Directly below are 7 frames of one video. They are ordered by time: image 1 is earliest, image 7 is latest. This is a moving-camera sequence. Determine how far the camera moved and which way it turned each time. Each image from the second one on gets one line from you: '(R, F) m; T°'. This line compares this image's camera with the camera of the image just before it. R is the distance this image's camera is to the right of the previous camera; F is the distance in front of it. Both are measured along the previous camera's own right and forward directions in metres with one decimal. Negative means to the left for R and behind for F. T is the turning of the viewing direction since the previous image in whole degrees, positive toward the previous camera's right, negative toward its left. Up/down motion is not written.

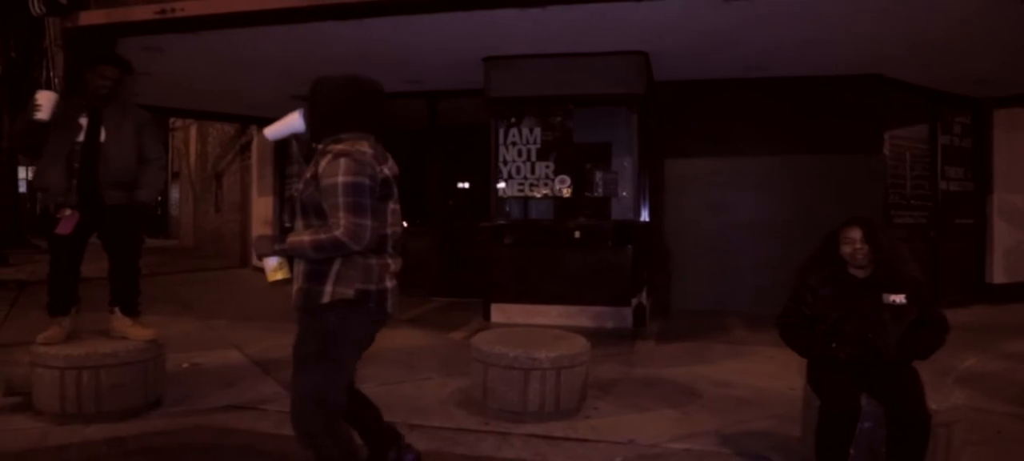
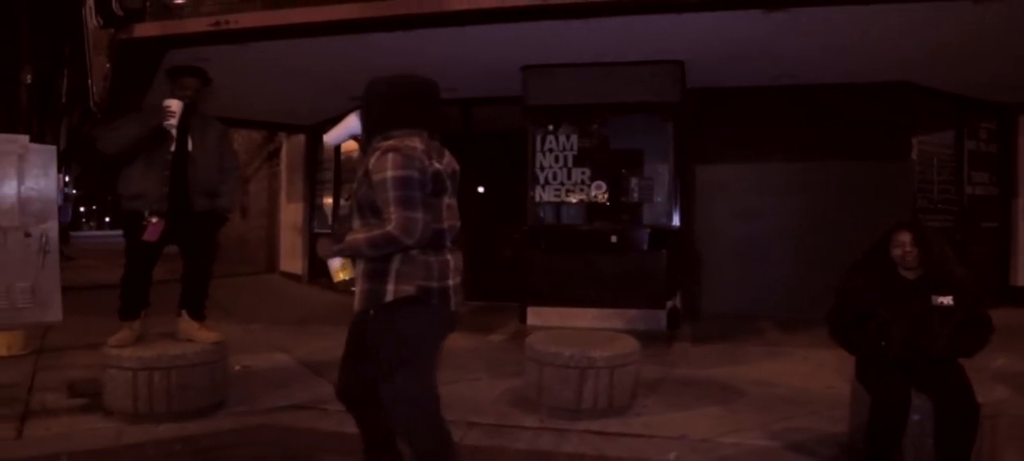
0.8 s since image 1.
(-0.3, -0.2) m; 0°
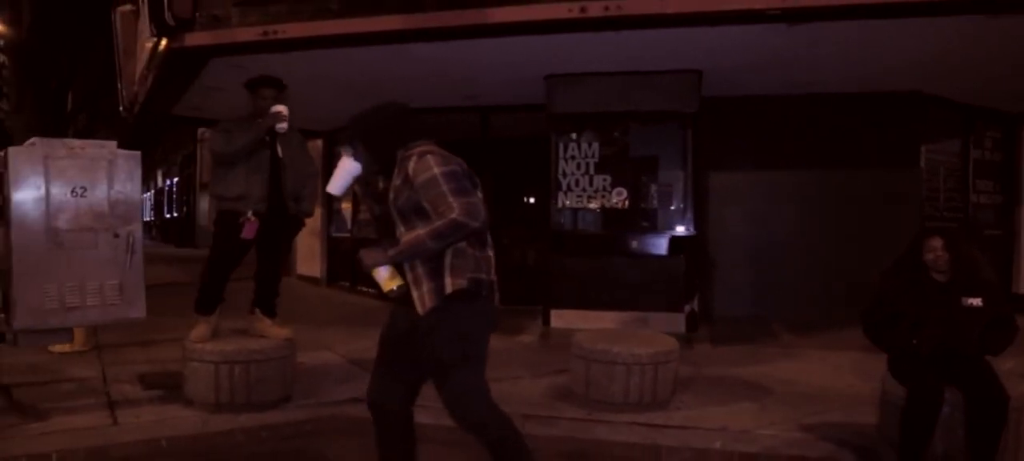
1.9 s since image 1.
(-0.5, -0.4) m; +2°
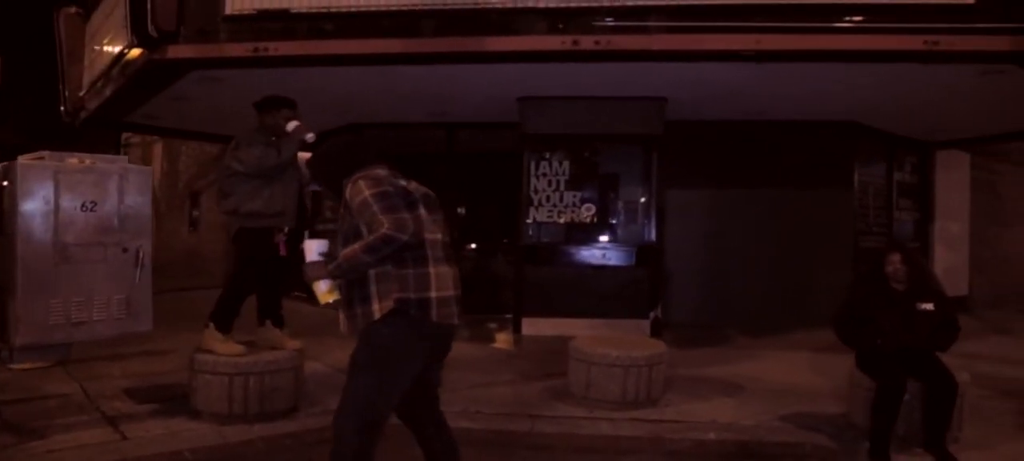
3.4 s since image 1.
(-0.6, -0.2) m; +6°
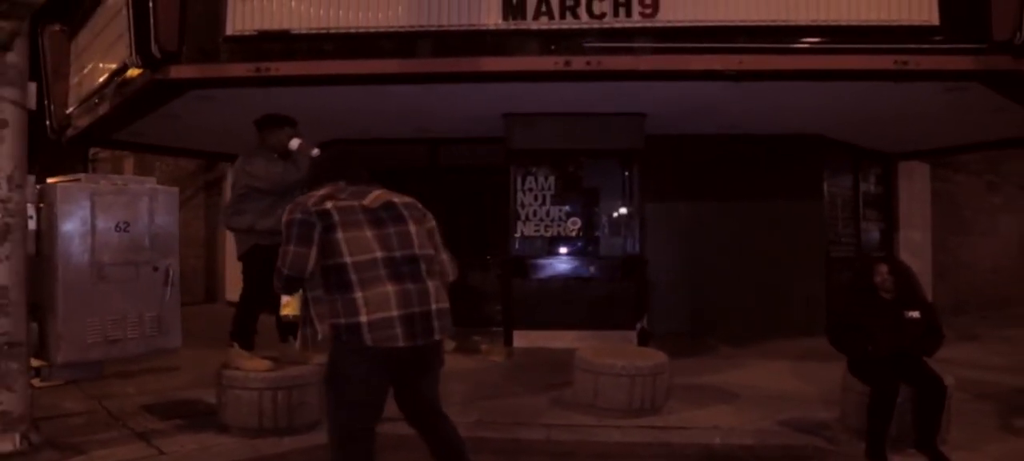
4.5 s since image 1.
(-0.5, -0.3) m; +4°
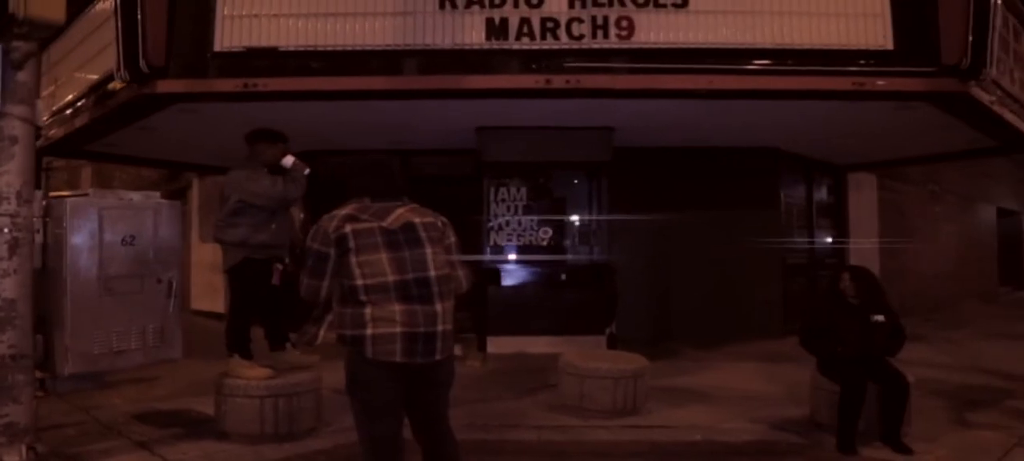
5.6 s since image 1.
(-0.4, -0.3) m; +4°
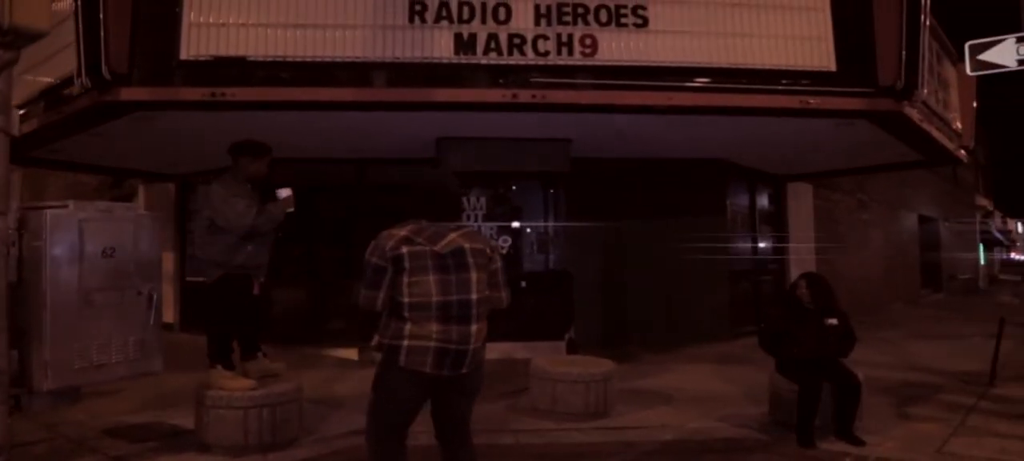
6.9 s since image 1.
(-0.4, -0.1) m; +5°
